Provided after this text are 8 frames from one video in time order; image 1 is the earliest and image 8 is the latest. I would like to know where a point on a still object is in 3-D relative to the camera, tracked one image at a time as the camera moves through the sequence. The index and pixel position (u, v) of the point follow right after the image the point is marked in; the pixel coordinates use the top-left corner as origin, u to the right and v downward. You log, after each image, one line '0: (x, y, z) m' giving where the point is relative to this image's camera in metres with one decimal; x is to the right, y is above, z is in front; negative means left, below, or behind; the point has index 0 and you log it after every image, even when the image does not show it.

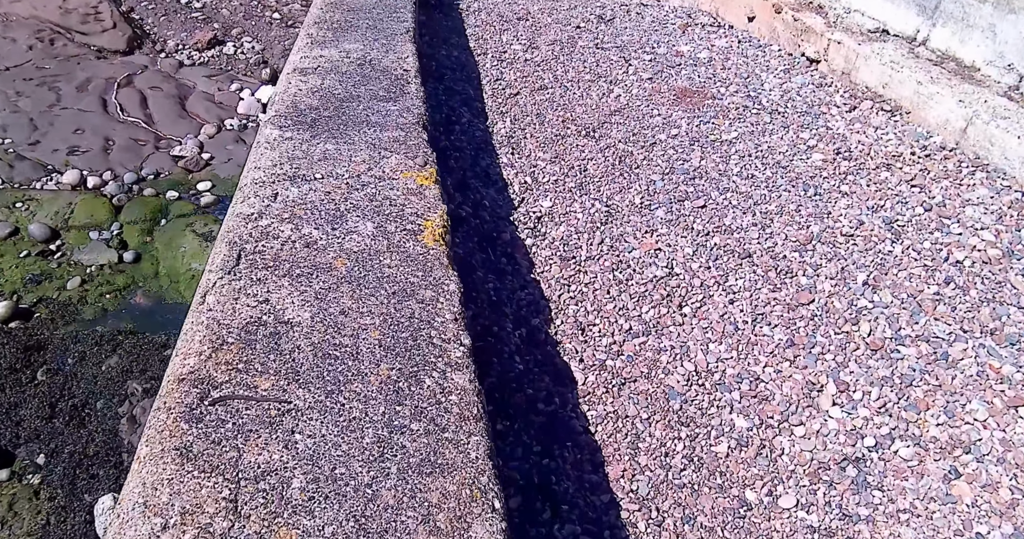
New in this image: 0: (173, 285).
0: (-1.6, -0.1, +3.9) m
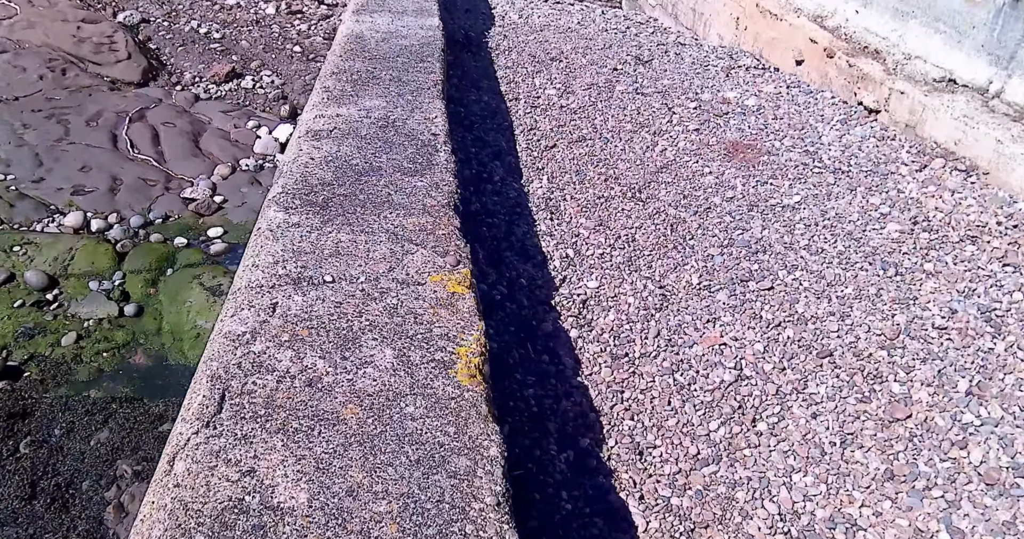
0: (-1.5, -0.3, +3.6) m
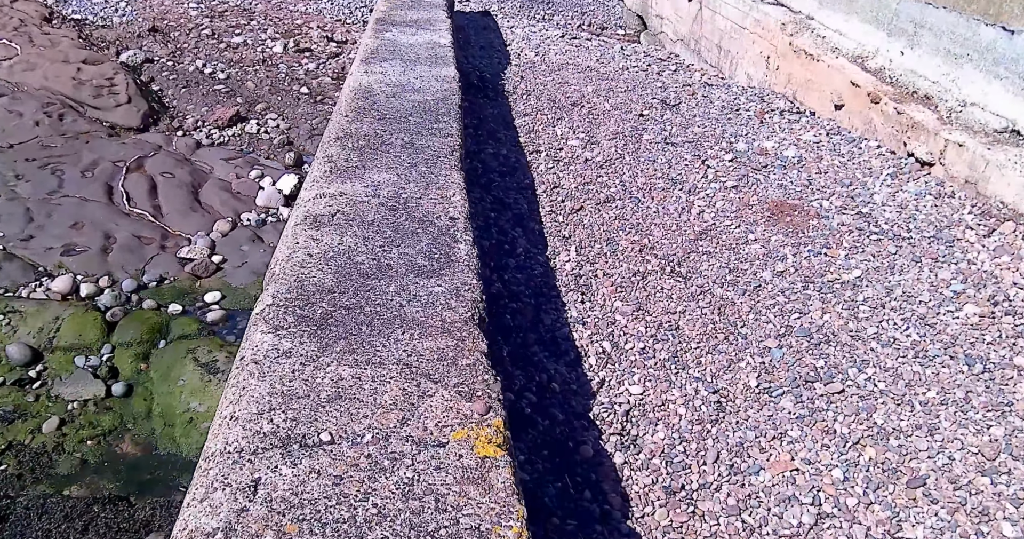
0: (-1.4, -0.6, +3.3) m
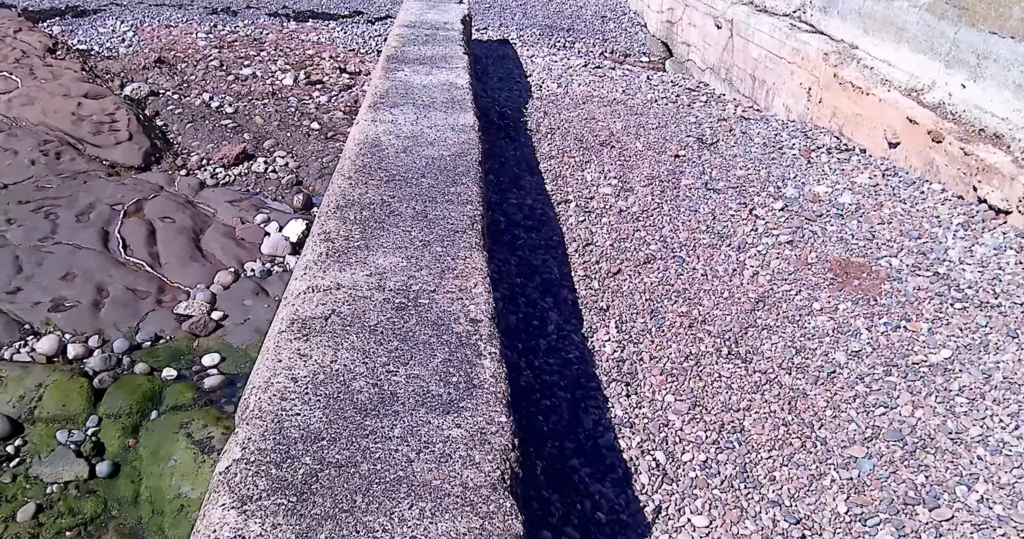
0: (-1.3, -0.9, +2.9) m
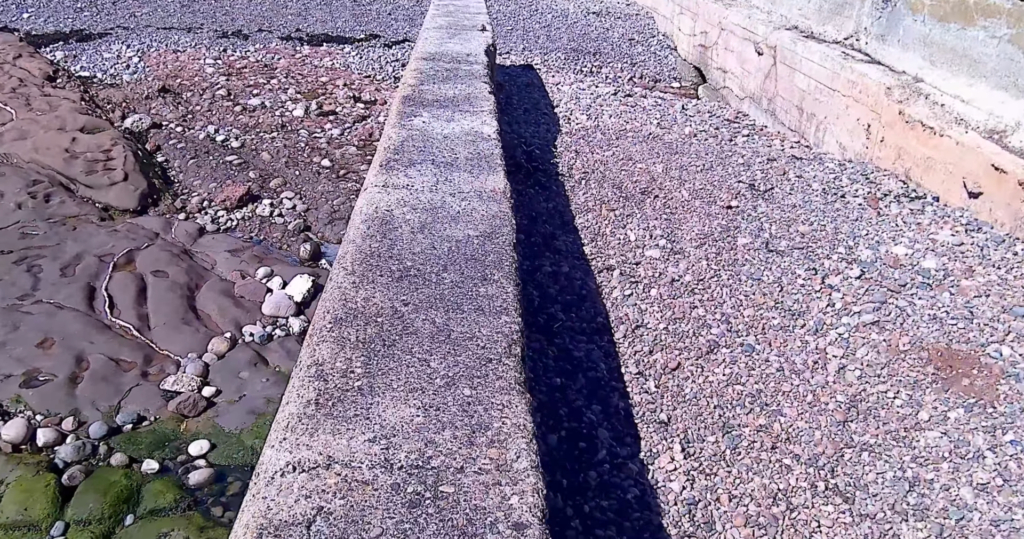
0: (-1.2, -1.2, +2.5) m
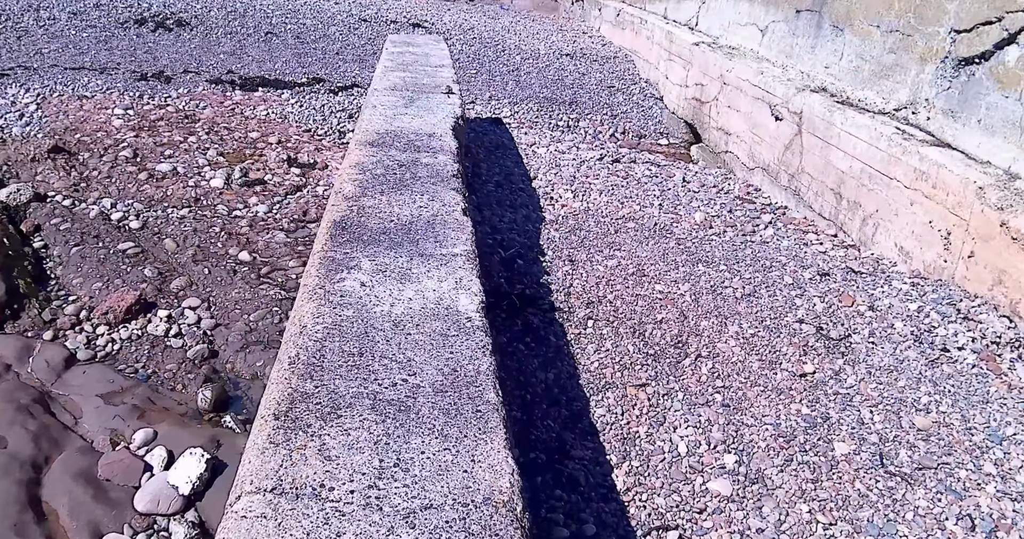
0: (-1.2, -1.7, +1.3) m
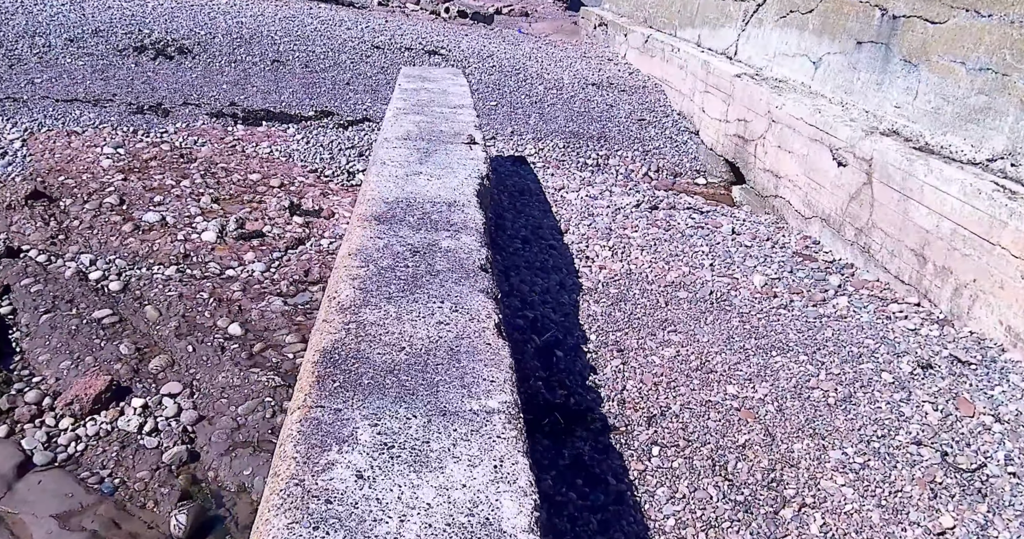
0: (-1.1, -2.0, +0.7) m
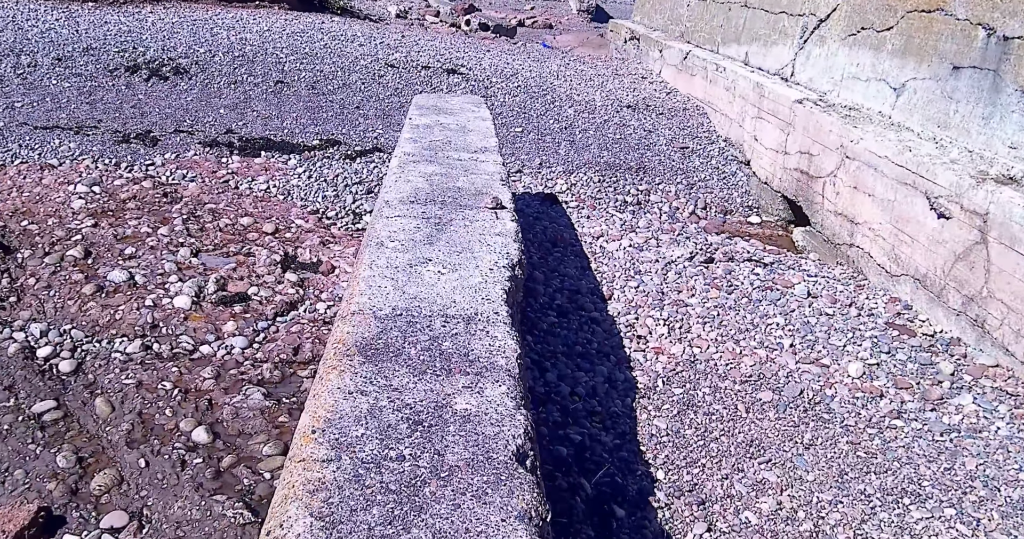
0: (-1.0, -2.3, -0.1) m
